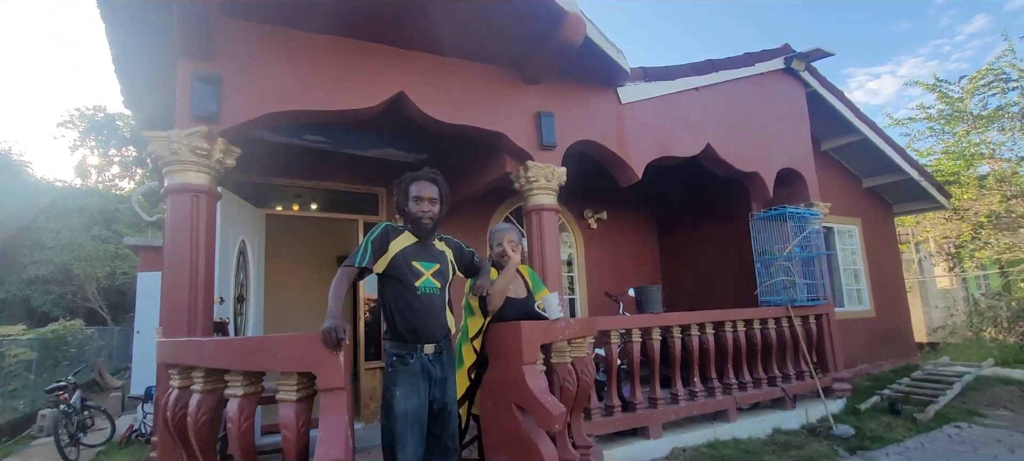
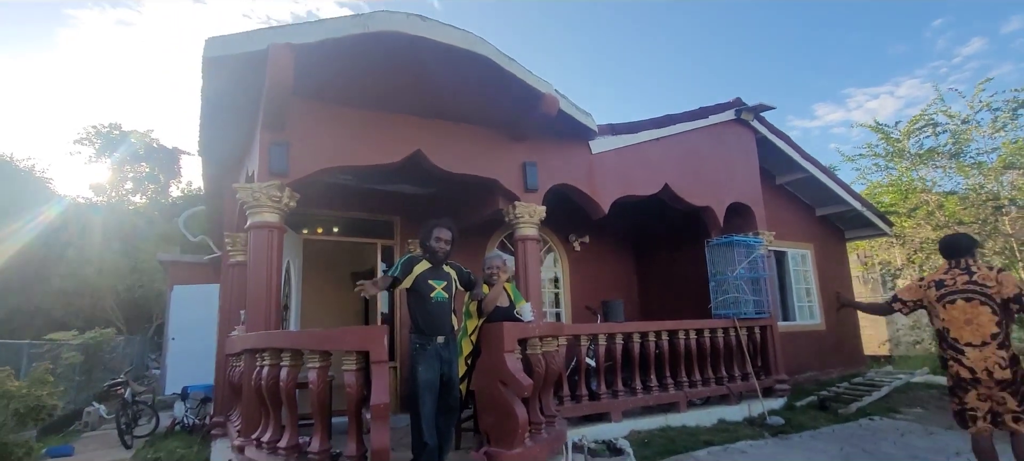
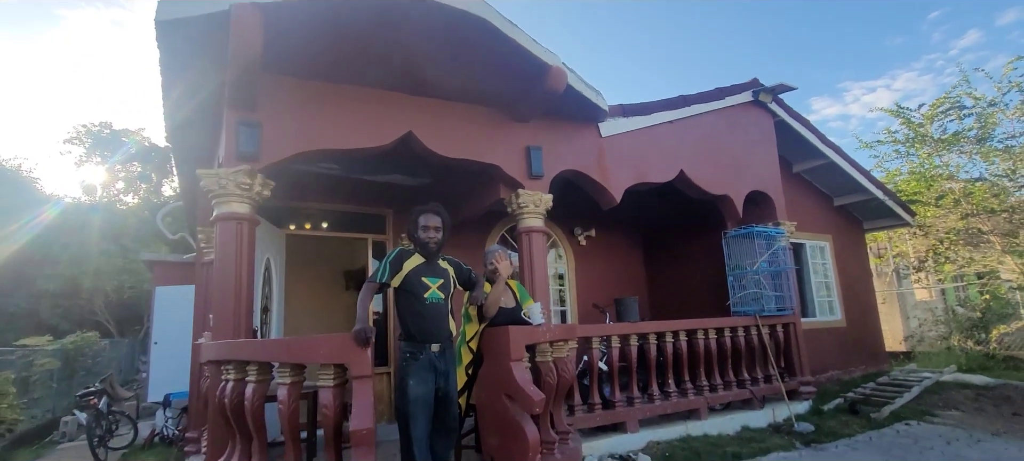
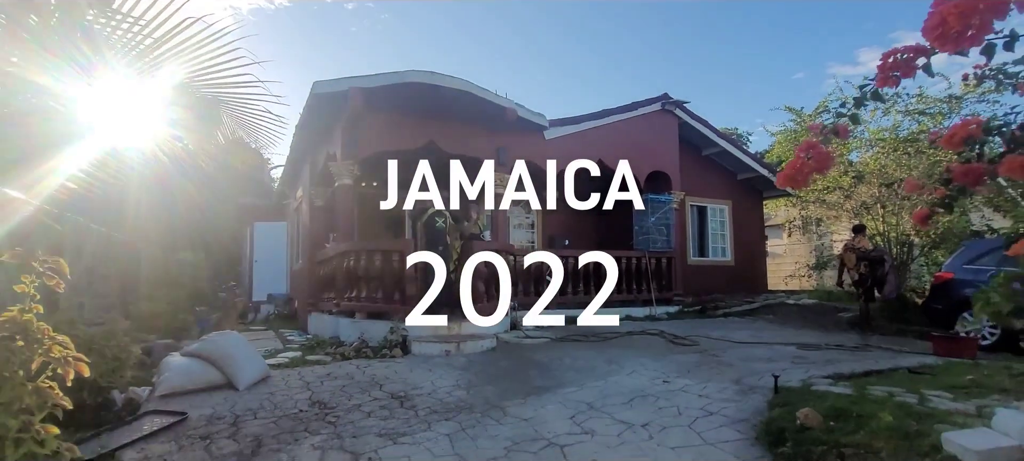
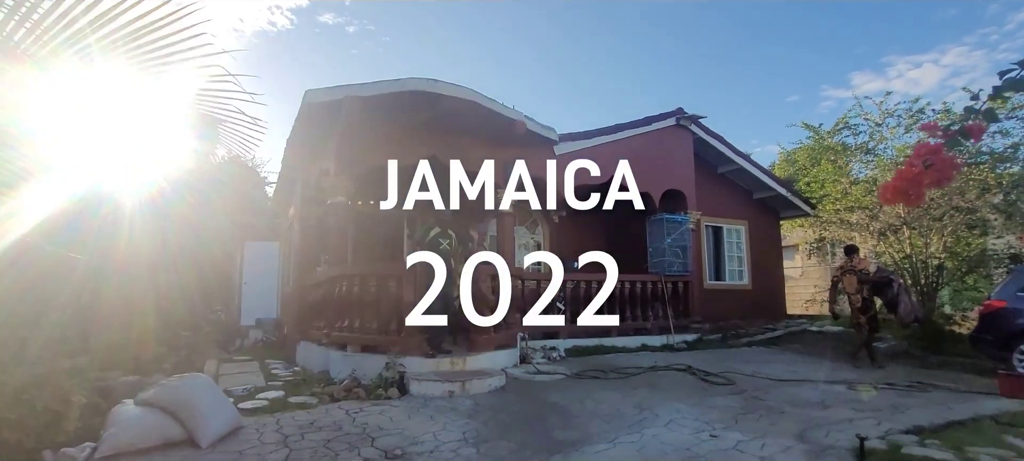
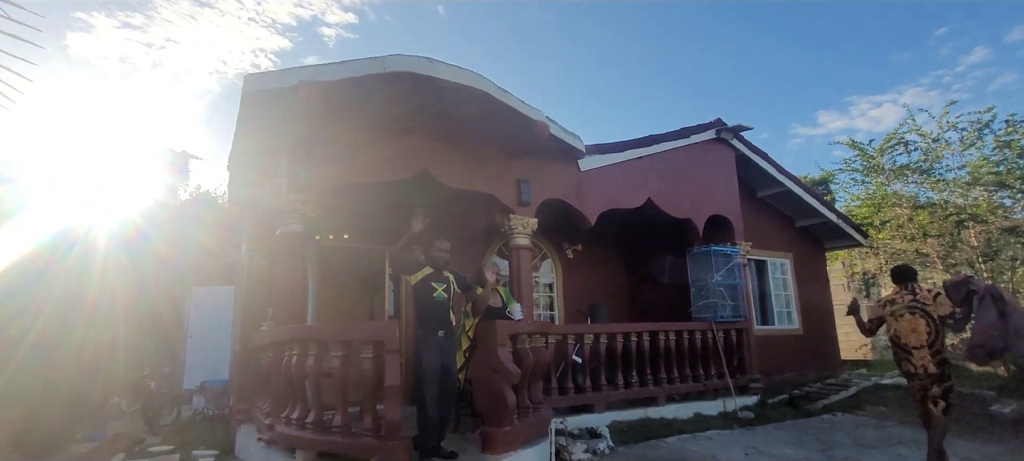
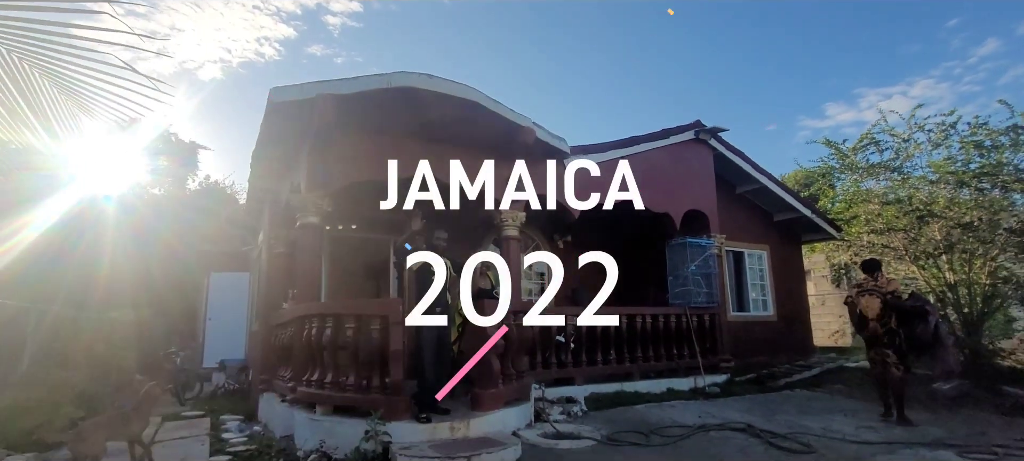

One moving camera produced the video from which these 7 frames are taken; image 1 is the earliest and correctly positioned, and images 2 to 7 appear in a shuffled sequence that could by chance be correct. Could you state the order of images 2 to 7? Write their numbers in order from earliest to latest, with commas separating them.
3, 2, 6, 7, 5, 4
